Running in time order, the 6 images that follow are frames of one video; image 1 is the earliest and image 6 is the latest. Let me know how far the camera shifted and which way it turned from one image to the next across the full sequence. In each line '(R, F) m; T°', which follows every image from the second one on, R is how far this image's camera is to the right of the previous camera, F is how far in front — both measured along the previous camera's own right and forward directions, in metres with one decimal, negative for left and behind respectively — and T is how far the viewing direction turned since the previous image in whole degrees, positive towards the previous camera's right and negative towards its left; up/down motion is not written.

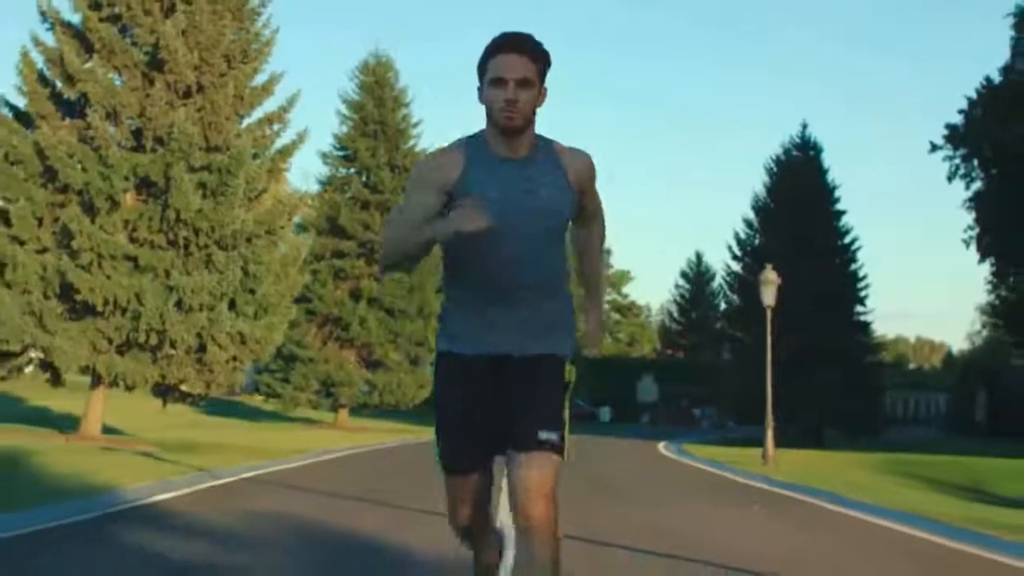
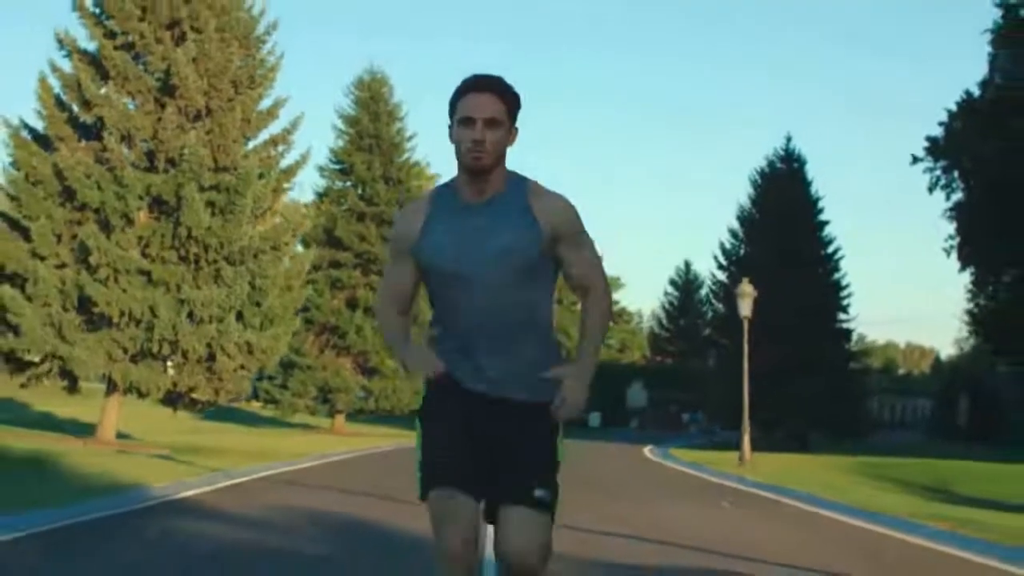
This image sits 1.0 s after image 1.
(0.0, -1.5) m; 0°
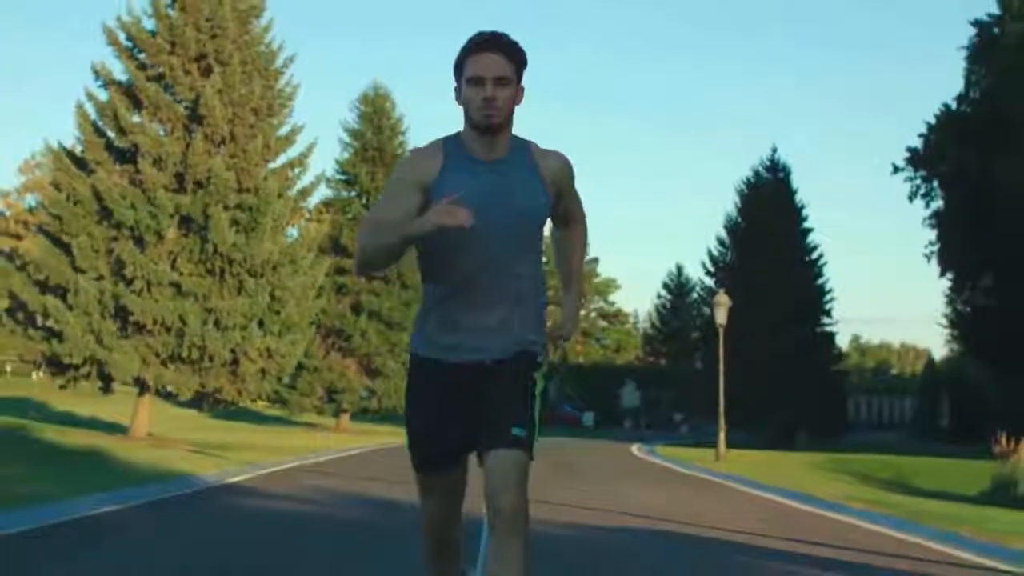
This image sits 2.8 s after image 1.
(0.0, -2.6) m; 0°
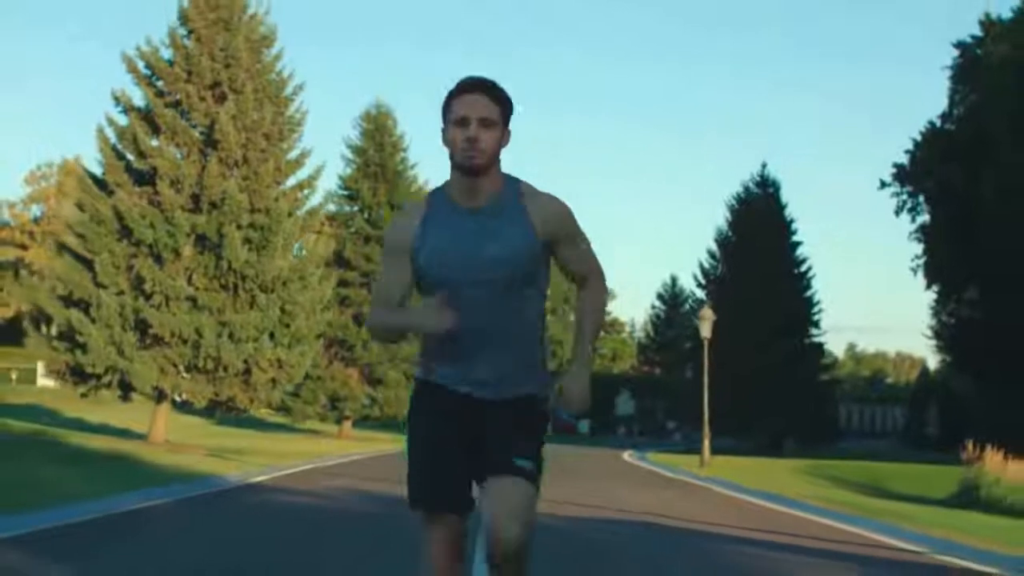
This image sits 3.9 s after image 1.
(0.0, -1.8) m; 0°
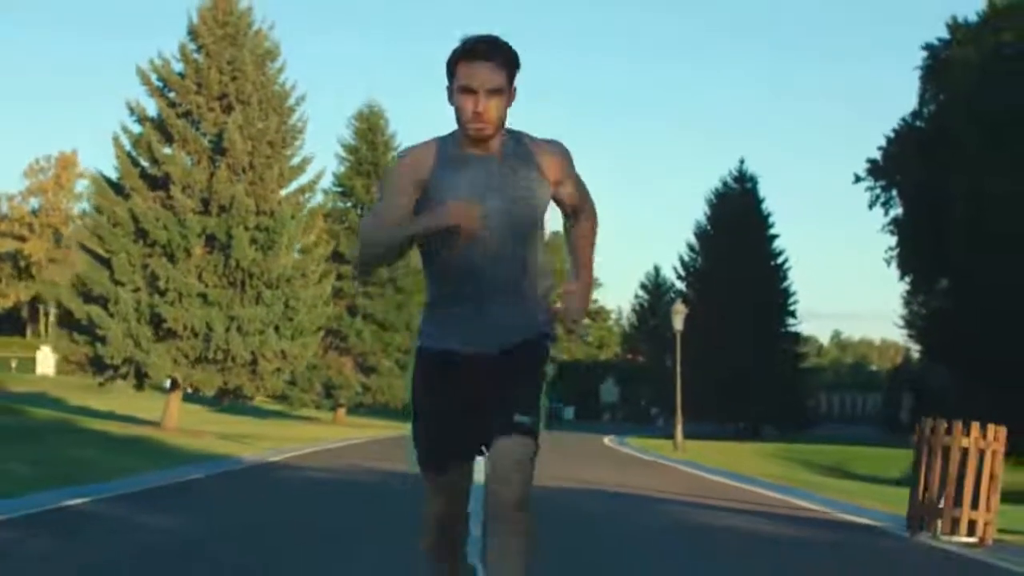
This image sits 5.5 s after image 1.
(0.0, -2.4) m; 0°
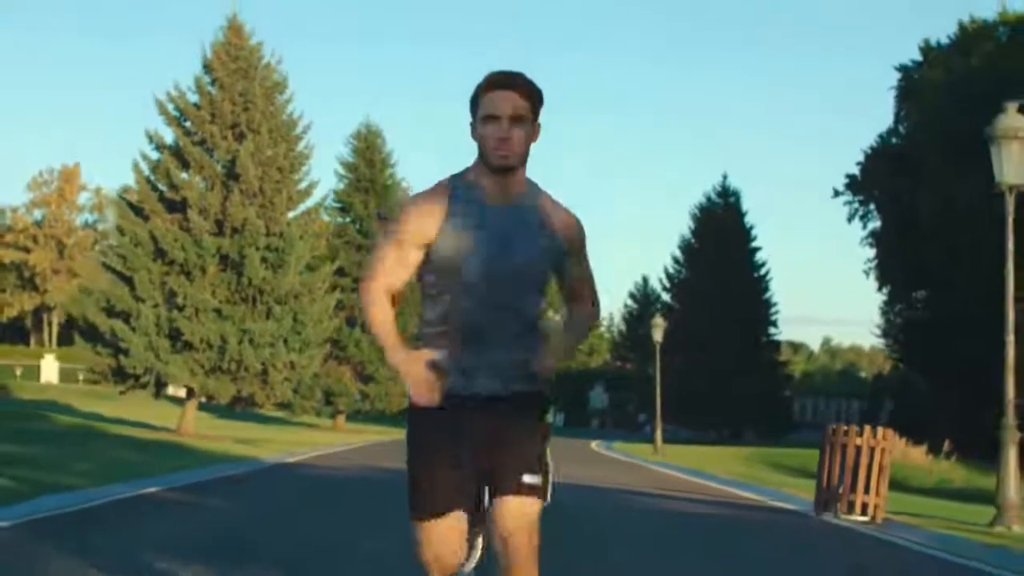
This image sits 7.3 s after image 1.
(0.0, -2.6) m; 0°
